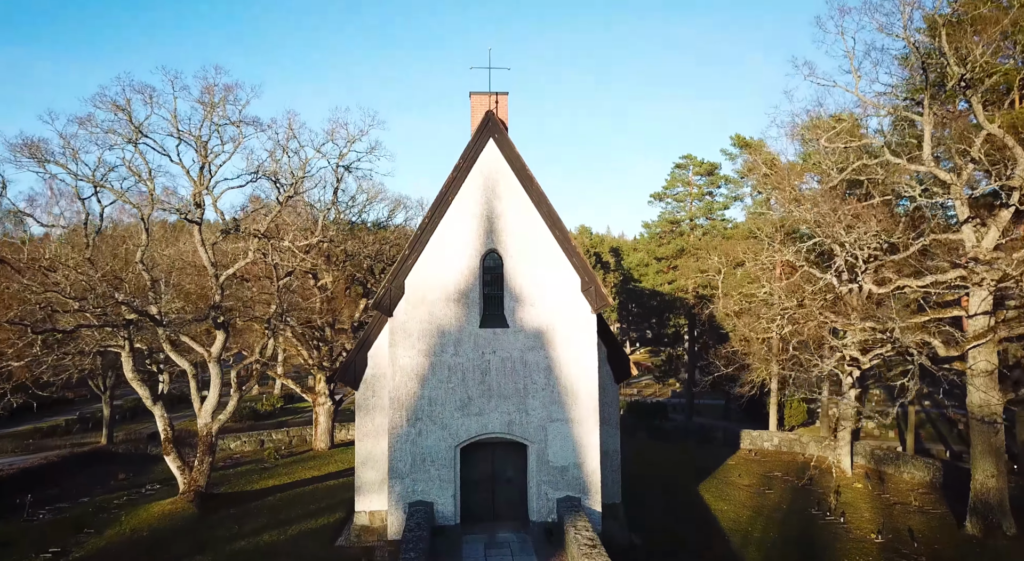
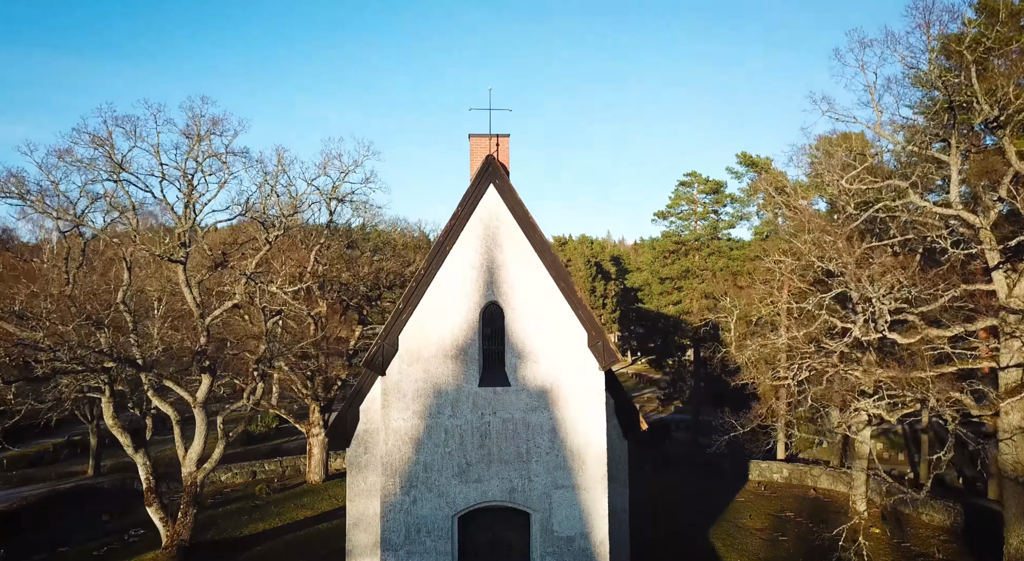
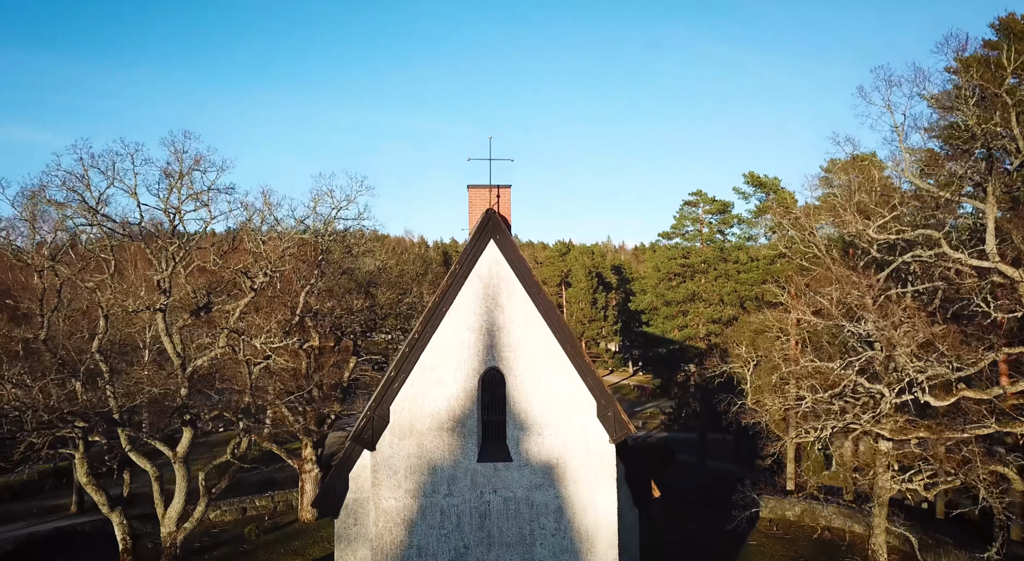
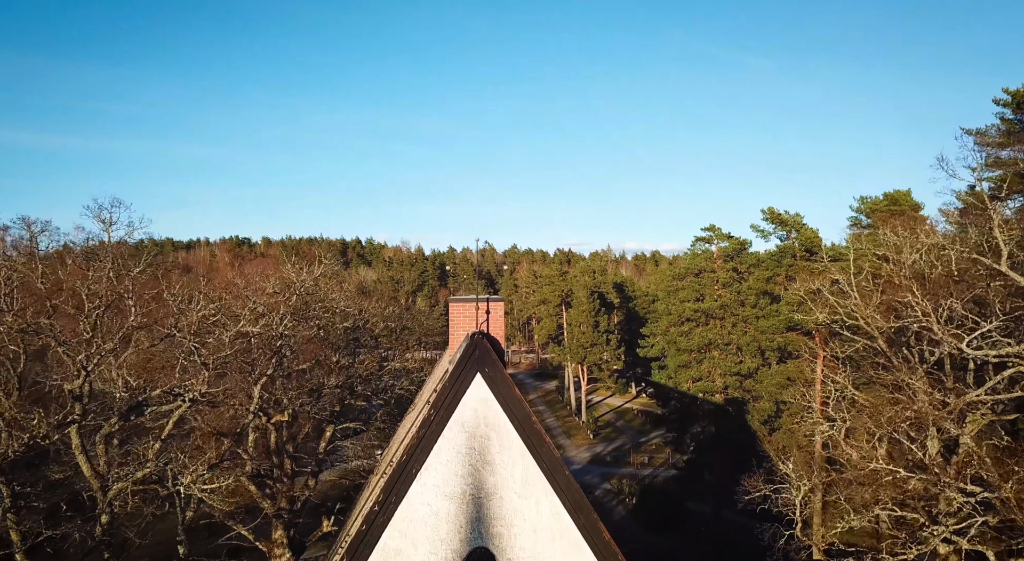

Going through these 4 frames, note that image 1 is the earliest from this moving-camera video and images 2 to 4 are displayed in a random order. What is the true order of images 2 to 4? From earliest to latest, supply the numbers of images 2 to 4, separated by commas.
2, 3, 4
